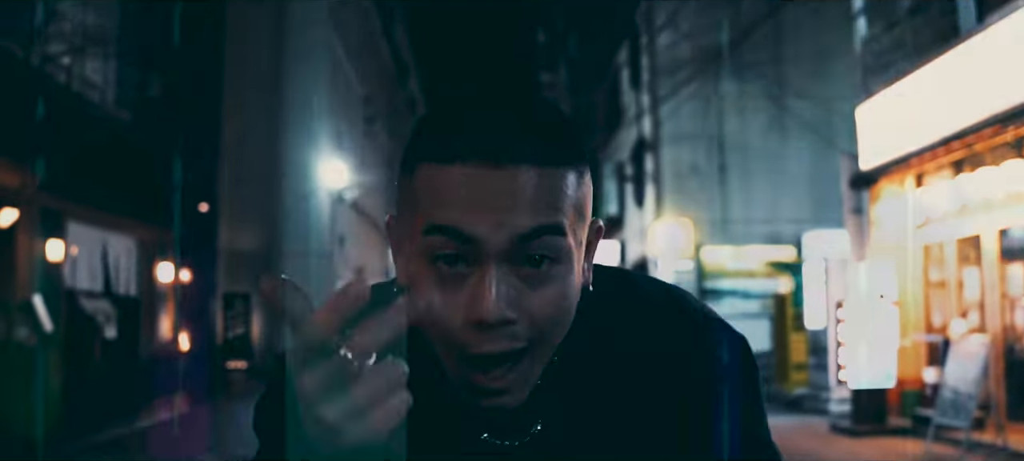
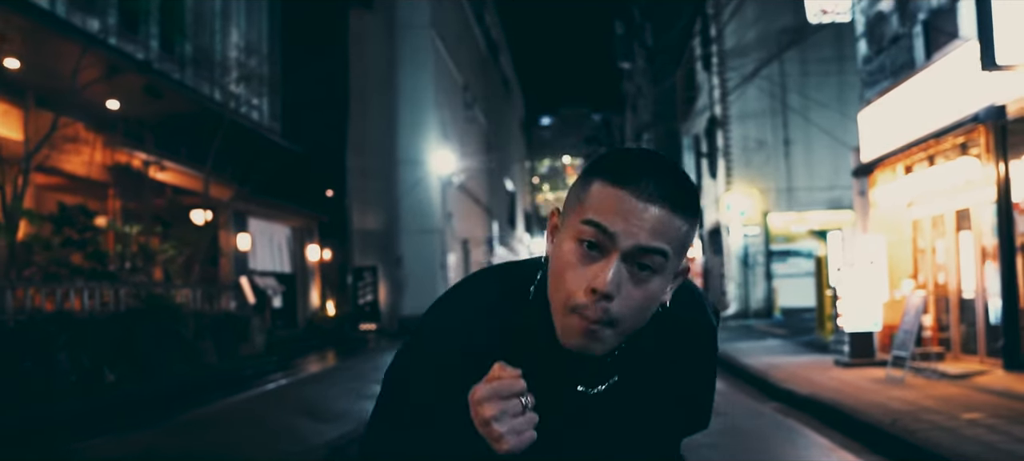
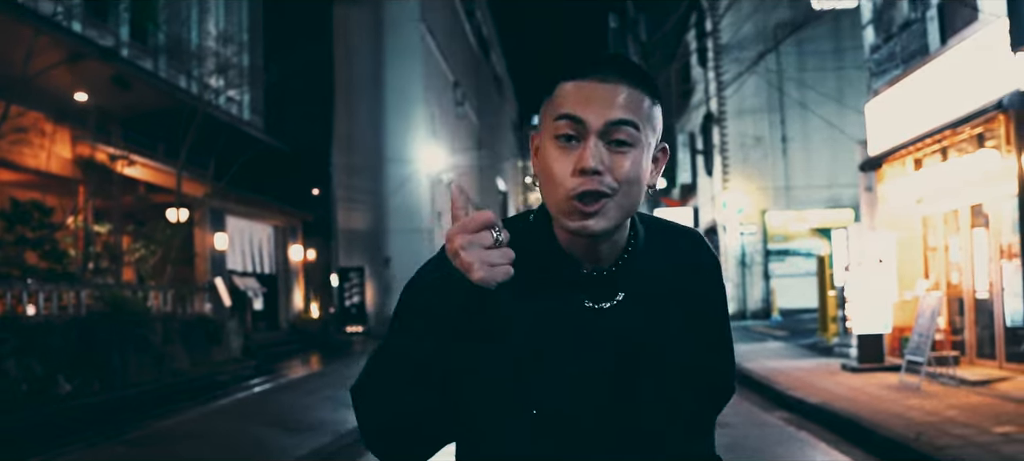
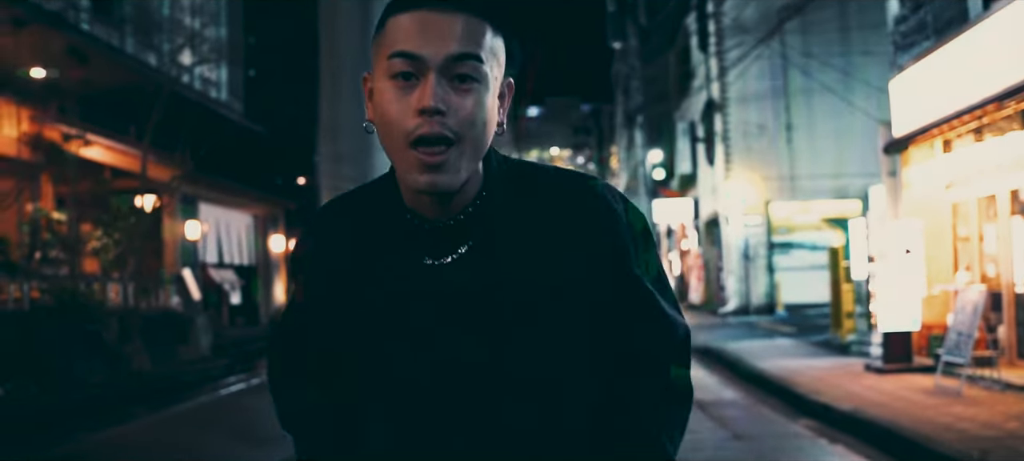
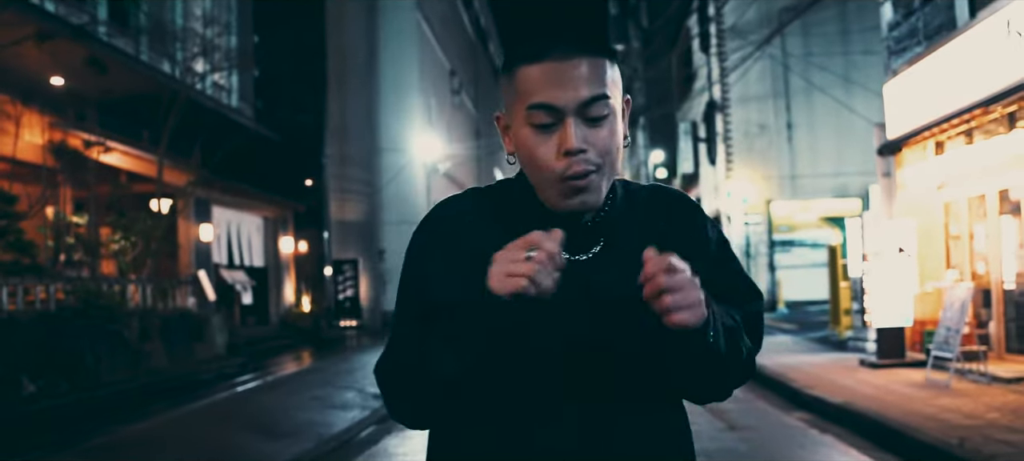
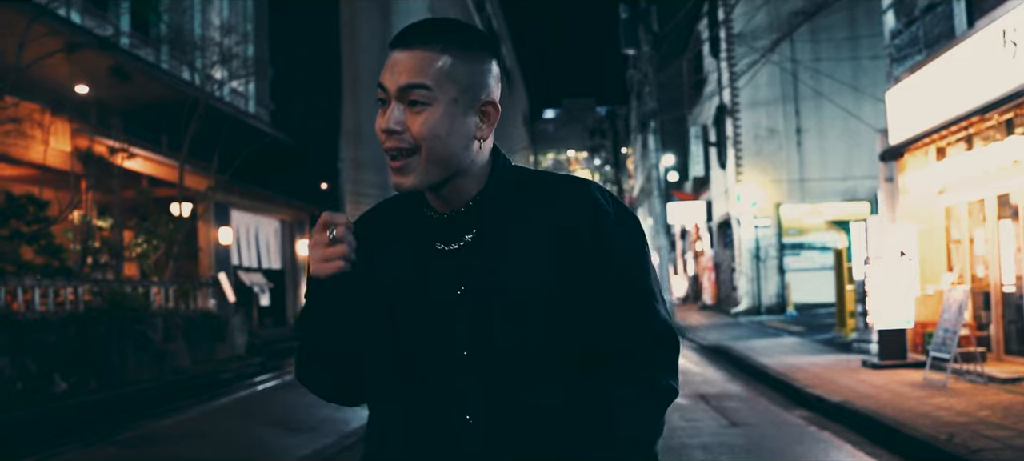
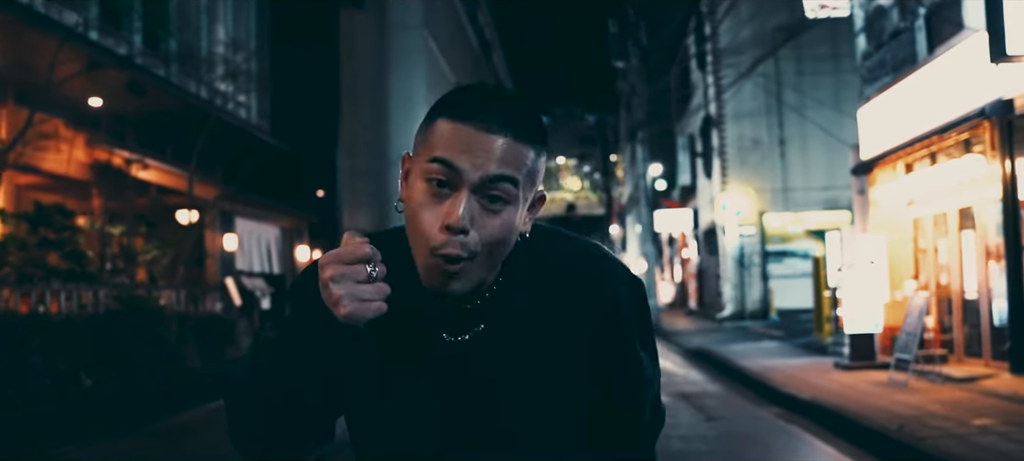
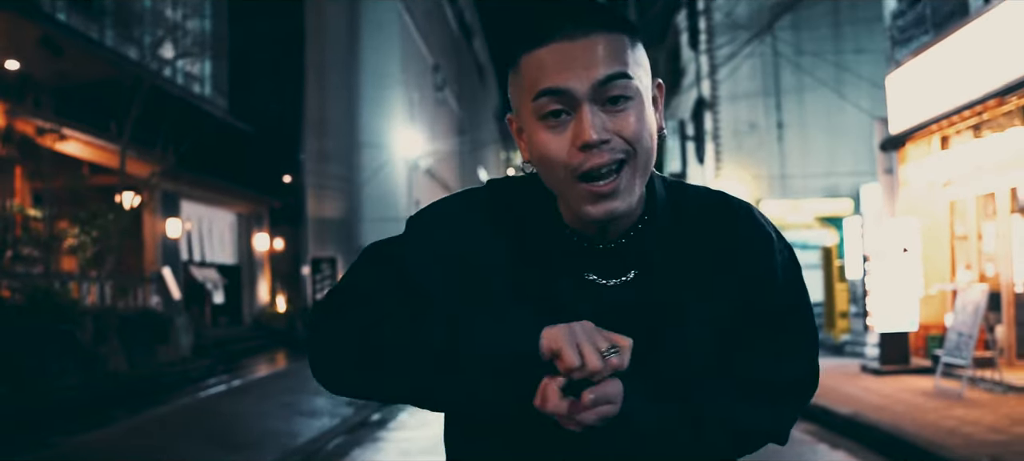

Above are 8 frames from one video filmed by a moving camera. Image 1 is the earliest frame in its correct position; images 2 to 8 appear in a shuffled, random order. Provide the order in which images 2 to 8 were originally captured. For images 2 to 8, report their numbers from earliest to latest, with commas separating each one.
8, 4, 5, 6, 3, 7, 2
